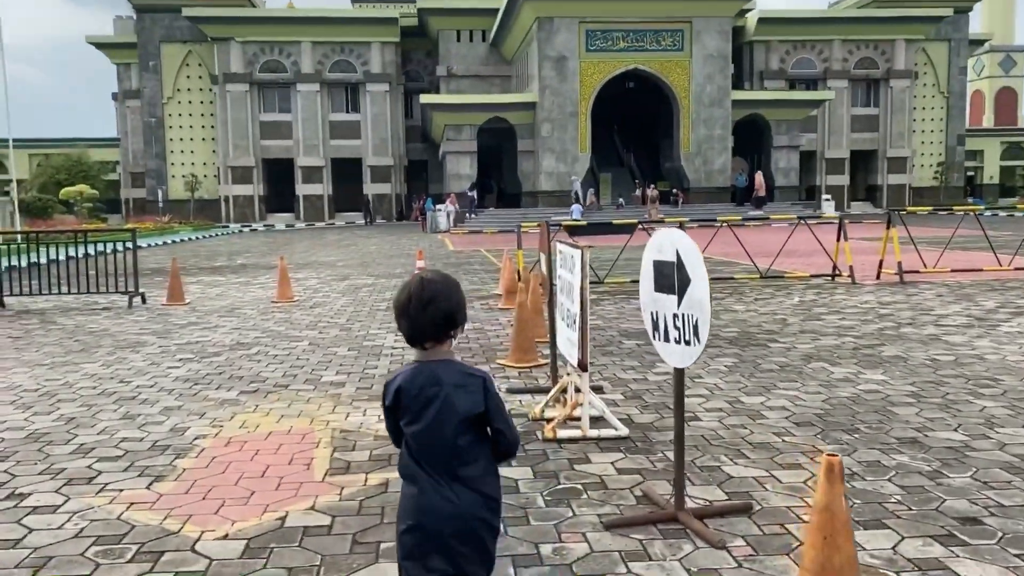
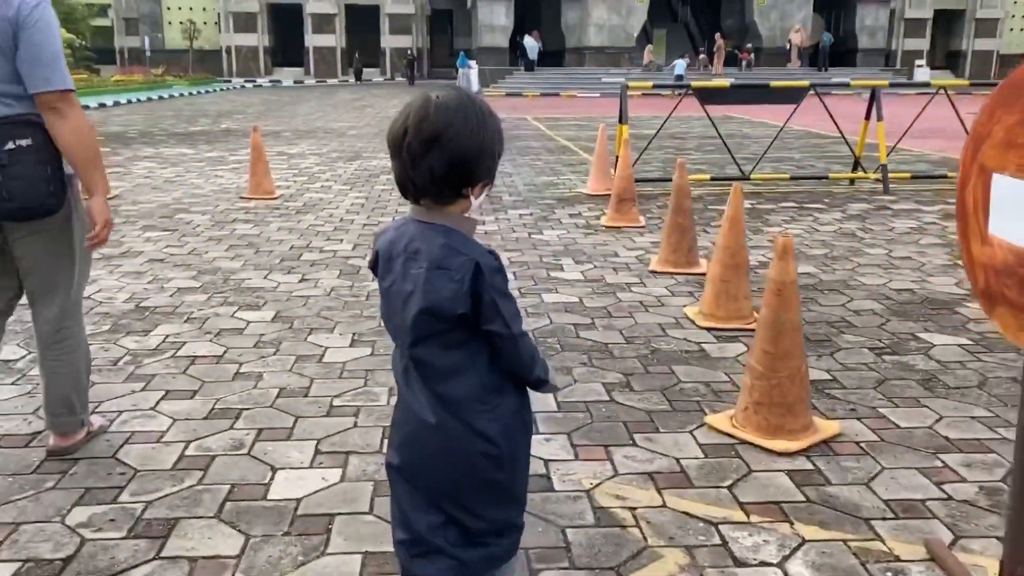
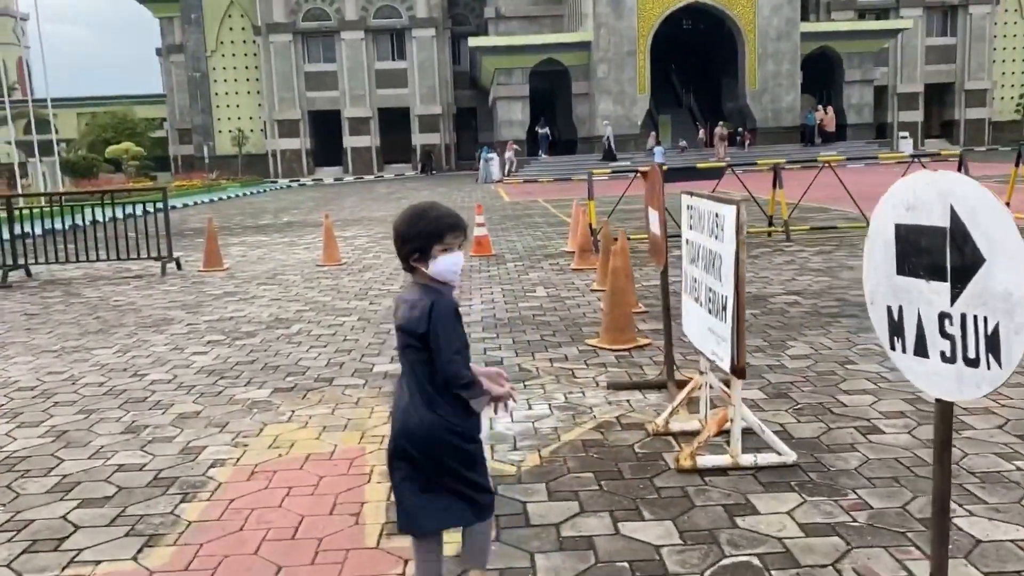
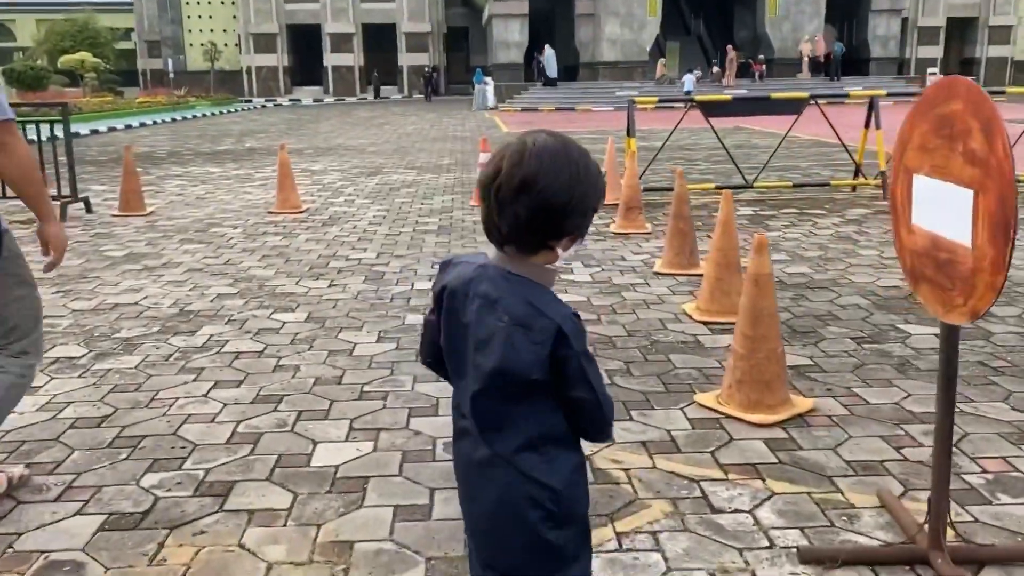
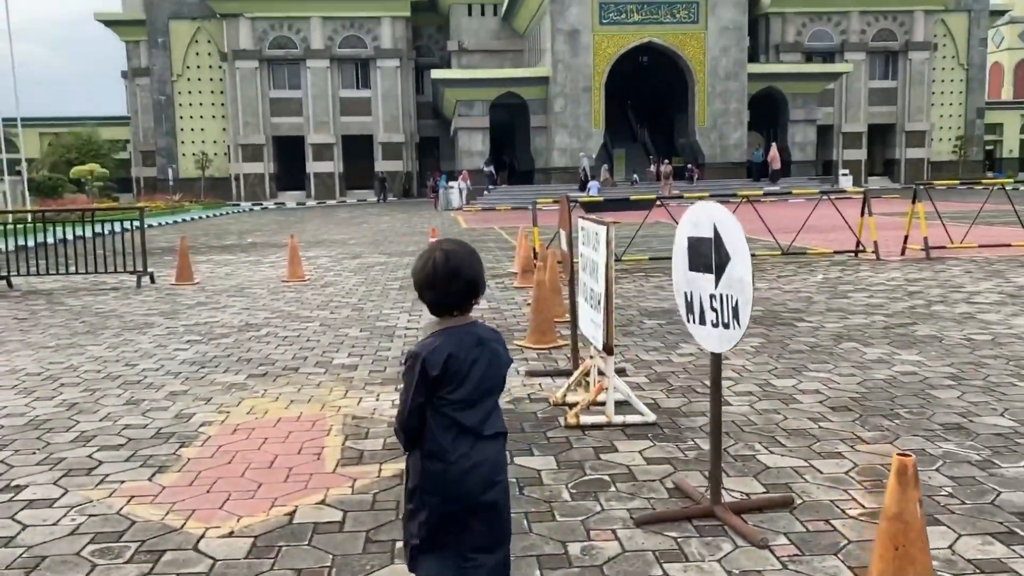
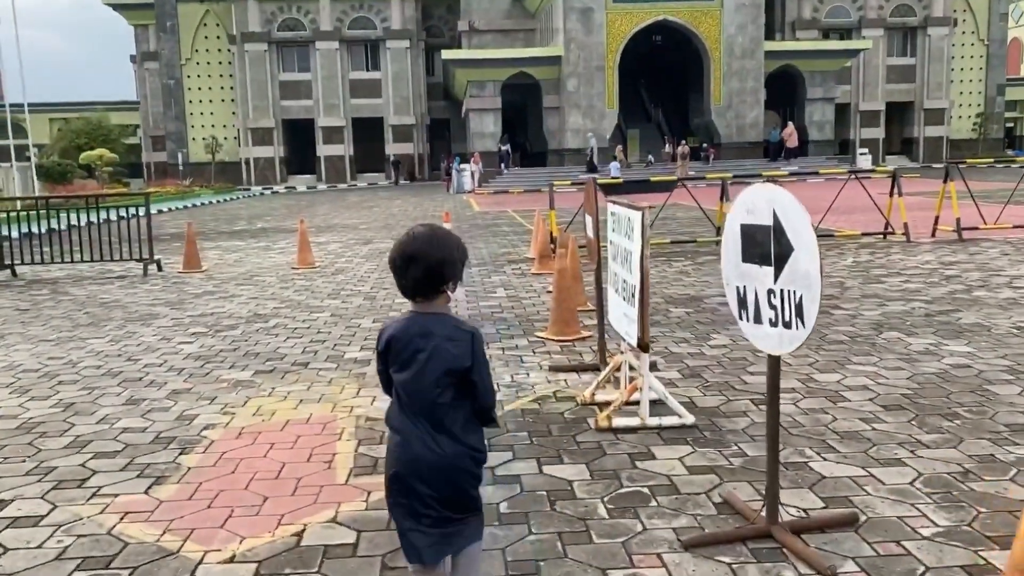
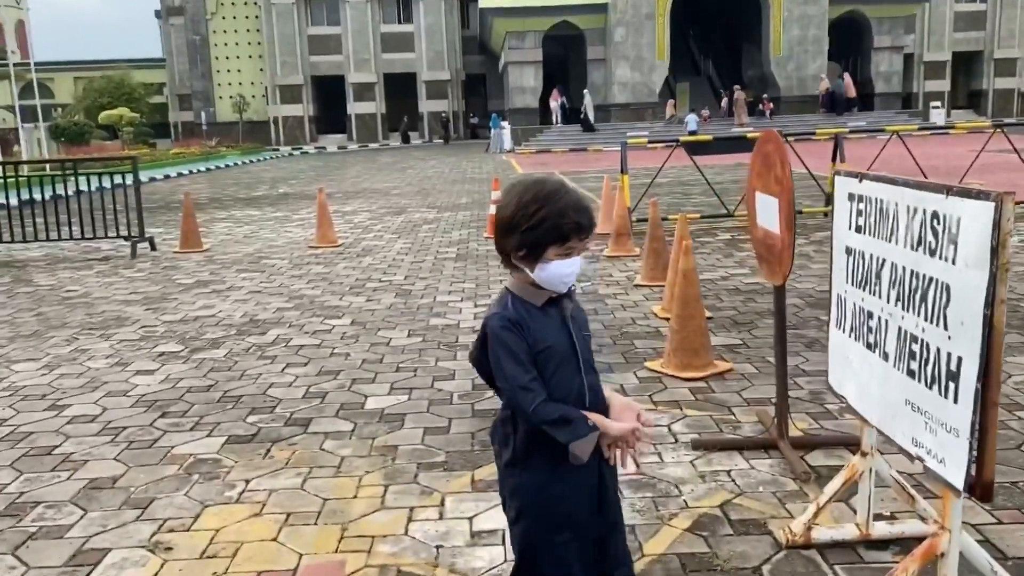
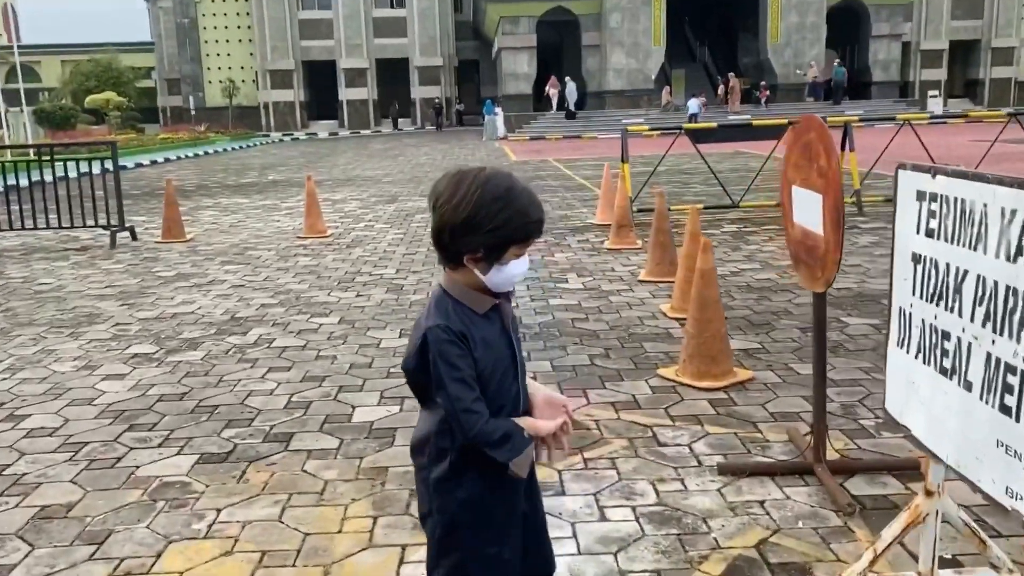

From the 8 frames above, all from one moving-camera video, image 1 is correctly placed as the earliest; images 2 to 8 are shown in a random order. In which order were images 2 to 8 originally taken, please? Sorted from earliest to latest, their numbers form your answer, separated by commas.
5, 6, 3, 7, 8, 4, 2
